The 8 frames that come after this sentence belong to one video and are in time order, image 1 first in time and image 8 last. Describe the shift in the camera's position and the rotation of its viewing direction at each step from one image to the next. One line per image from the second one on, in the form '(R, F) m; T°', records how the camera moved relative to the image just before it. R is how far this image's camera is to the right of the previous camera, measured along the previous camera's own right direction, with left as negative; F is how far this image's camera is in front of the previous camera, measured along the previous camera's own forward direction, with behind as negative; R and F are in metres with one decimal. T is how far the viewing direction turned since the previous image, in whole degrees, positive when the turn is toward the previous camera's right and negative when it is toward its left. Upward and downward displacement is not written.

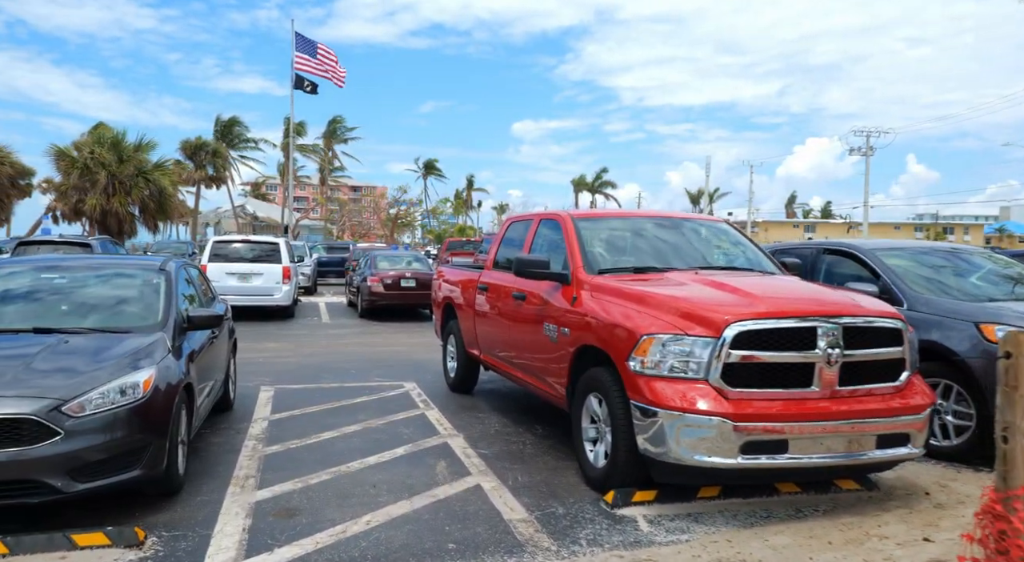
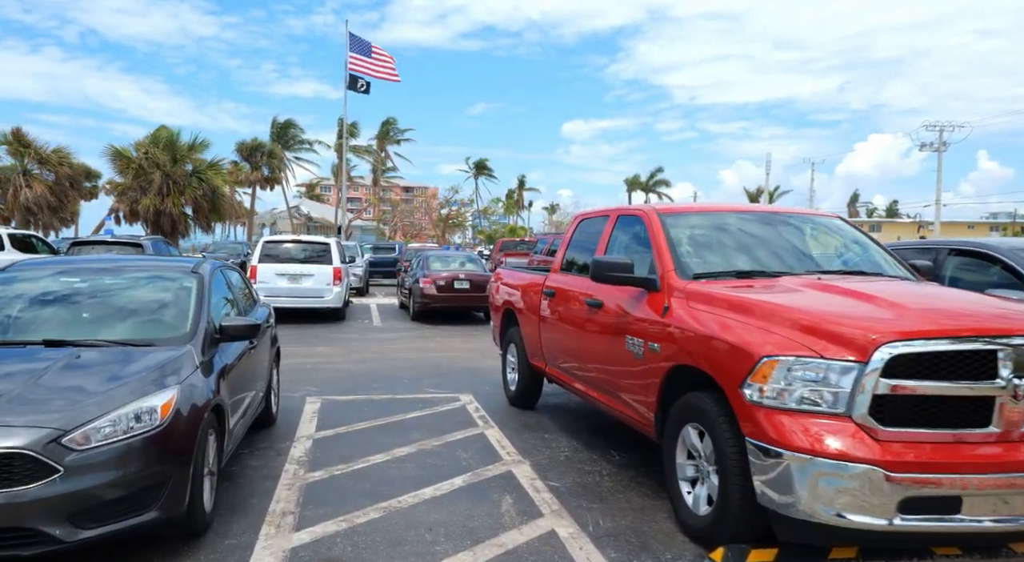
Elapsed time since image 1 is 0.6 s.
(-0.2, +0.7) m; -5°
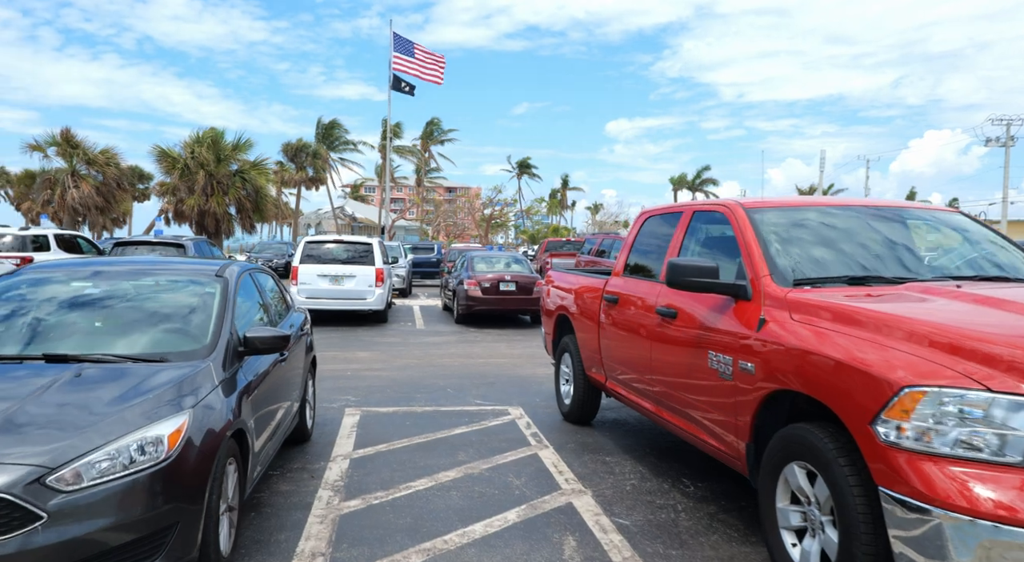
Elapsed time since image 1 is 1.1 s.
(-0.1, +0.6) m; -4°
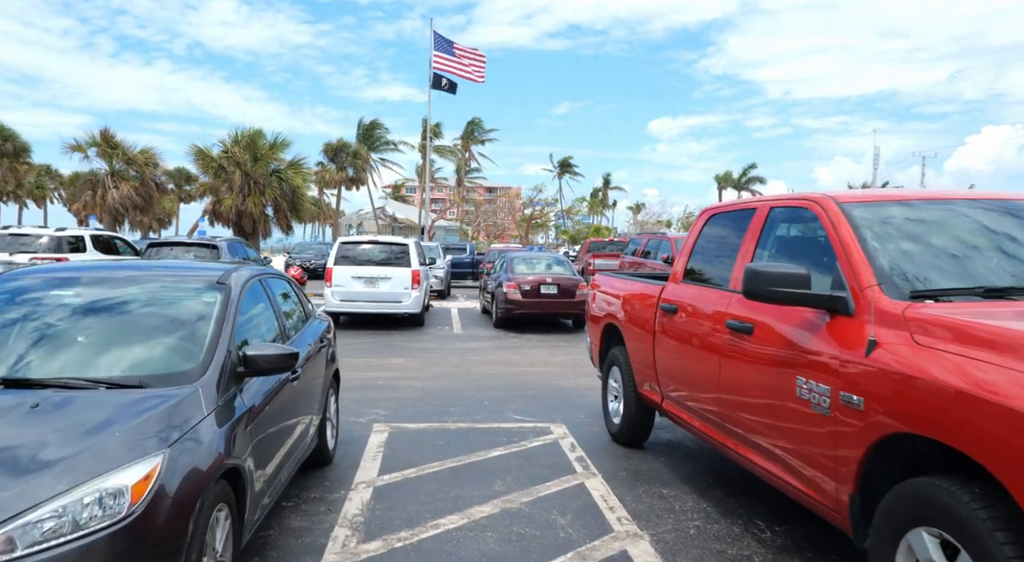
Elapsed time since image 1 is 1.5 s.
(0.0, +0.6) m; -4°
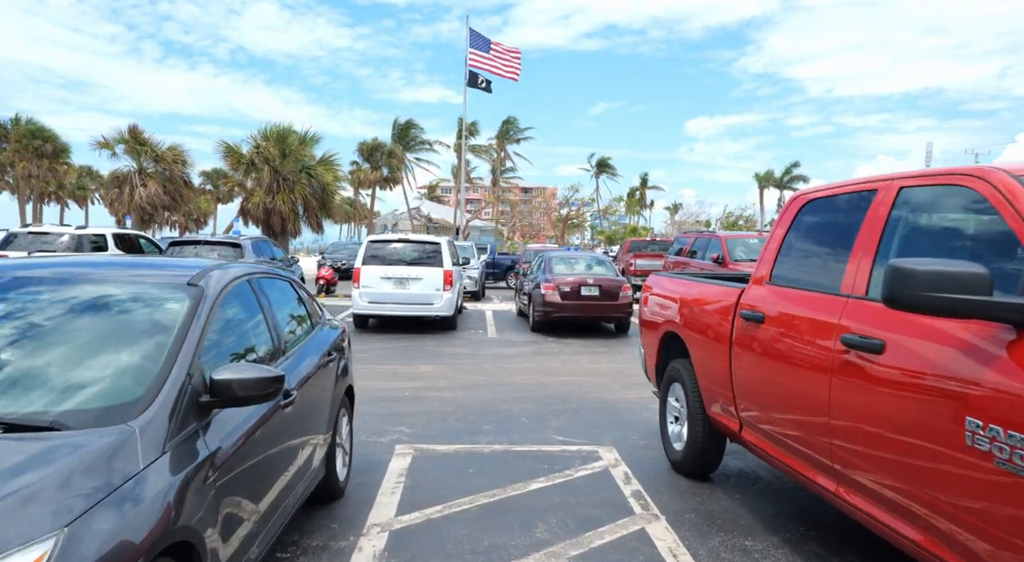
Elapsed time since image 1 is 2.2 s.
(-0.1, +0.8) m; -3°
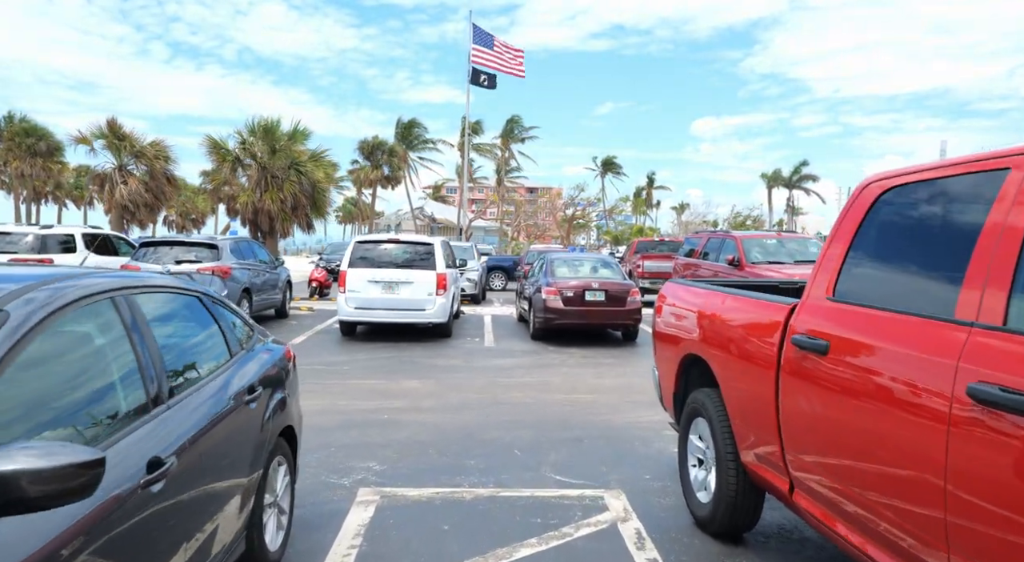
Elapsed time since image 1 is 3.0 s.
(+0.1, +0.9) m; -1°
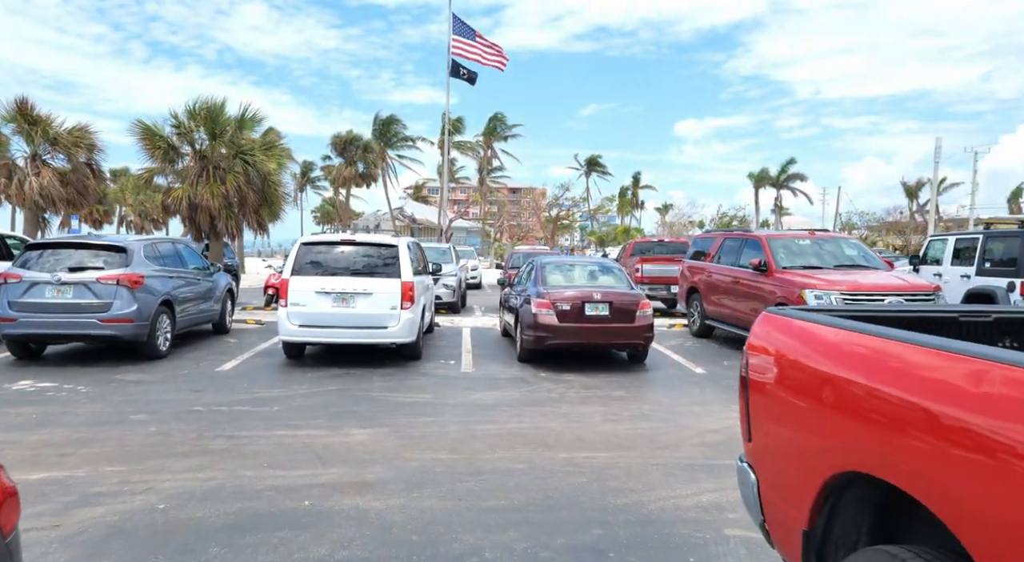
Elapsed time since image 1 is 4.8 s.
(0.0, +1.9) m; +2°
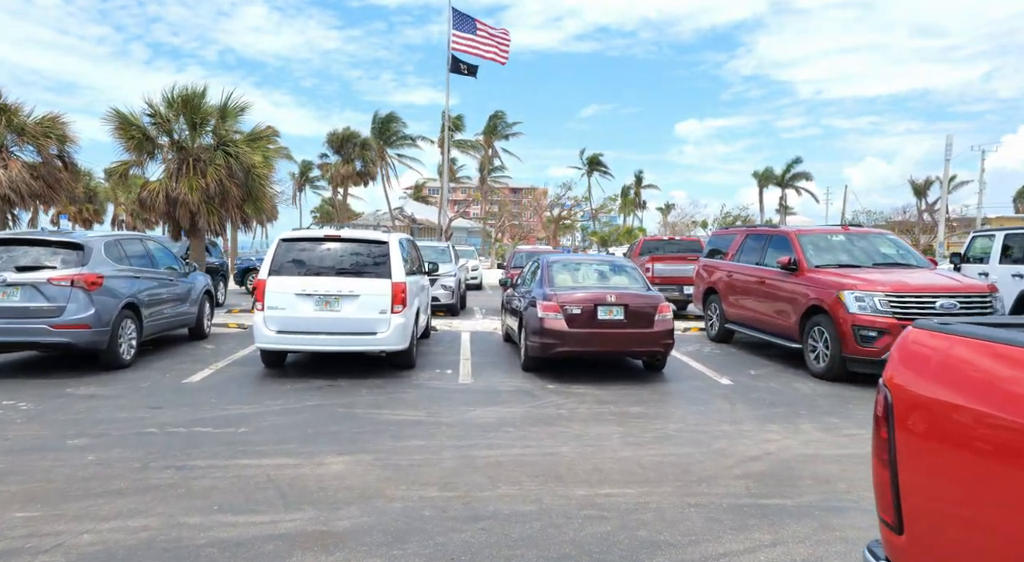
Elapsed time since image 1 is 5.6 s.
(0.0, +0.9) m; 0°
